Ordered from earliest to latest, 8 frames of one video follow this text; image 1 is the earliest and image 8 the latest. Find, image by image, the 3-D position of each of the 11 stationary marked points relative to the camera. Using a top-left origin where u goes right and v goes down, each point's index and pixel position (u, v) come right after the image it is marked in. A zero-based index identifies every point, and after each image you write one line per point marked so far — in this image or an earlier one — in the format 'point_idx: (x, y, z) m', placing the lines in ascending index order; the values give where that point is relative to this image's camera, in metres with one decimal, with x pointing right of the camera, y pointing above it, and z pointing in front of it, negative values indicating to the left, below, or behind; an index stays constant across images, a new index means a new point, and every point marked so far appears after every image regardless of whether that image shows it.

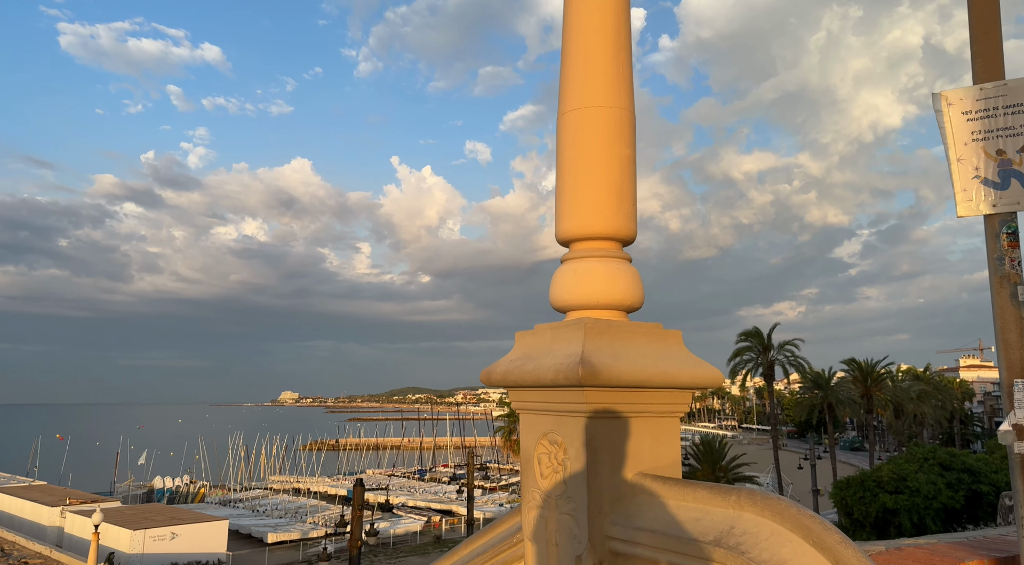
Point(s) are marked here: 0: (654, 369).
0: (+0.4, -0.3, +2.1) m
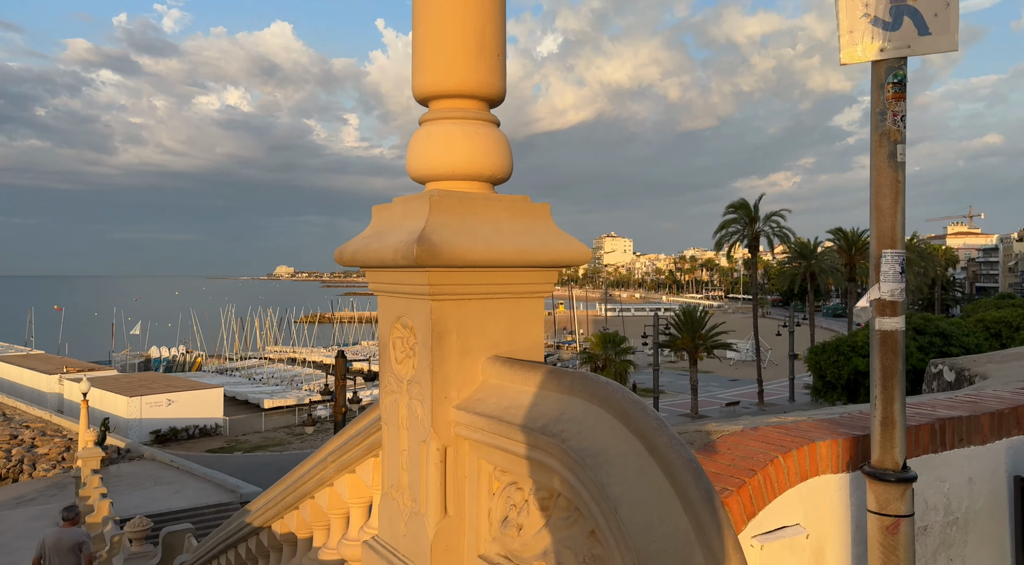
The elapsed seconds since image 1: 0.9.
0: (0.0, +0.1, +1.9) m
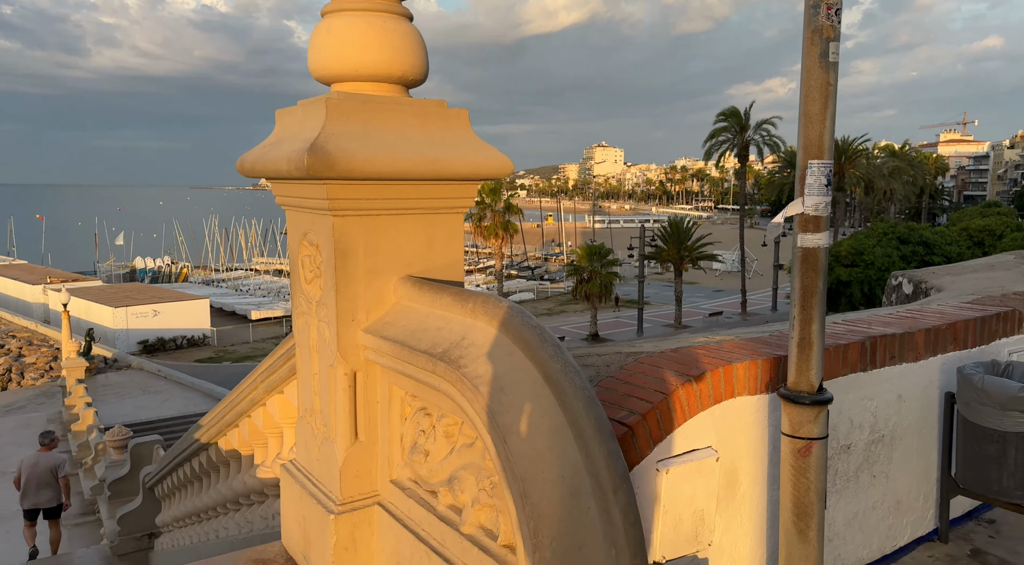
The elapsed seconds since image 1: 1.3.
0: (-0.2, +0.3, +1.8) m
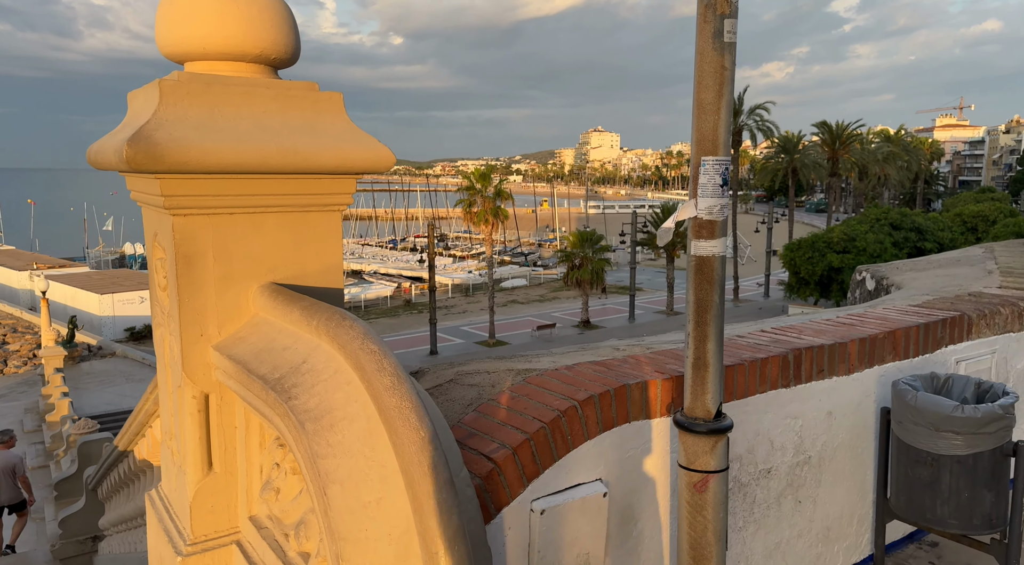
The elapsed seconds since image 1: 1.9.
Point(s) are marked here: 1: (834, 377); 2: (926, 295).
0: (-0.5, +0.3, +1.6) m
1: (+0.8, -0.2, +1.9) m
2: (+1.6, 0.0, +2.8) m
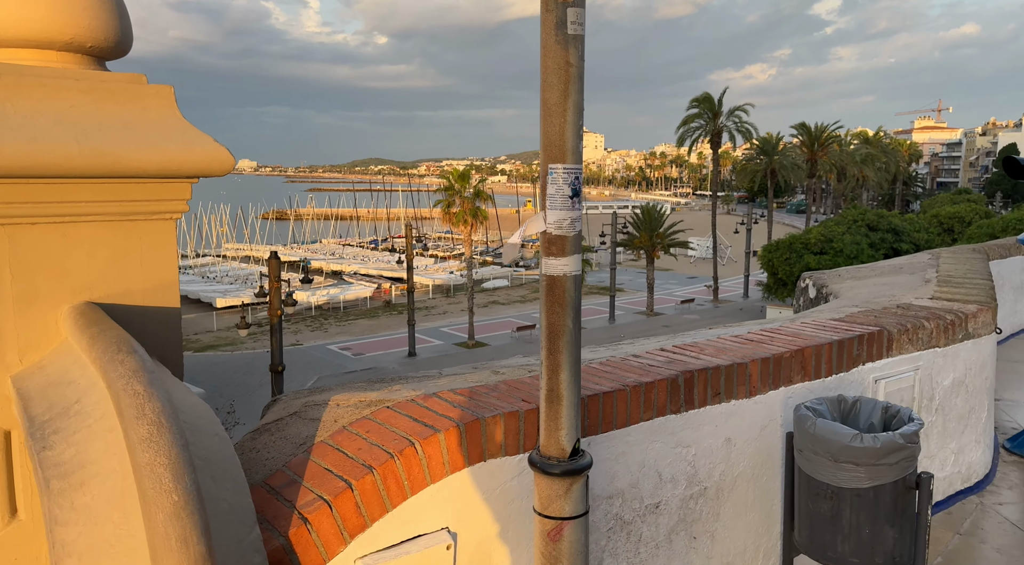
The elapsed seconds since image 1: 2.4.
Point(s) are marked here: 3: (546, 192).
0: (-0.8, +0.2, +1.4) m
1: (+0.5, -0.3, +1.8) m
2: (+1.2, -0.1, +2.7) m
3: (+0.1, +0.1, +1.2) m
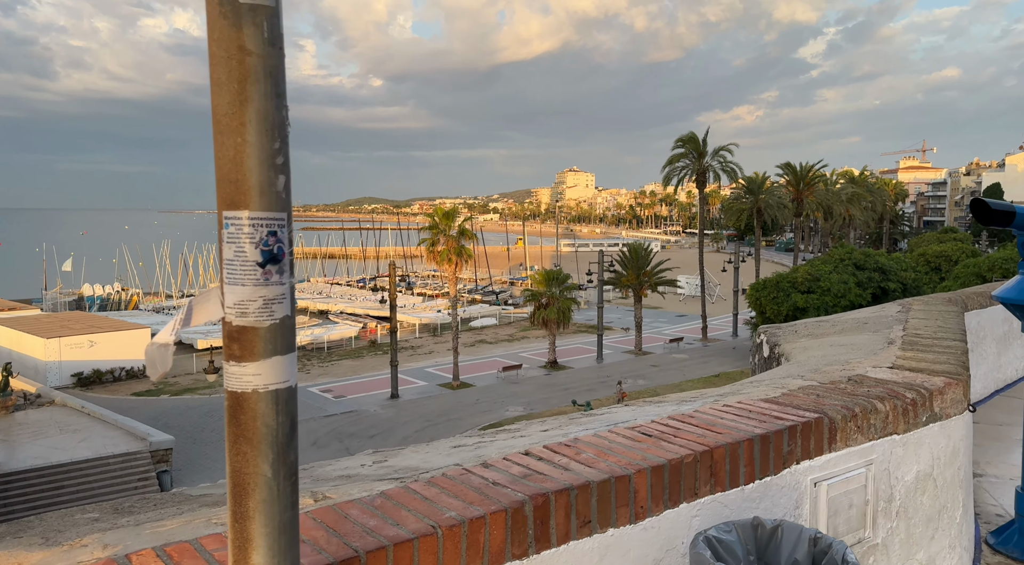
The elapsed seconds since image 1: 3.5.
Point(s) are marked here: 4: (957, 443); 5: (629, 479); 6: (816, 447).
0: (-1.1, +0.1, +0.9) m
1: (+0.2, -0.4, +1.3) m
2: (+0.9, -0.3, +2.2) m
3: (-0.3, 0.0, +0.8) m
4: (+1.3, -0.5, +2.2) m
5: (+0.2, -0.4, +1.3) m
6: (+0.7, -0.4, +1.7) m
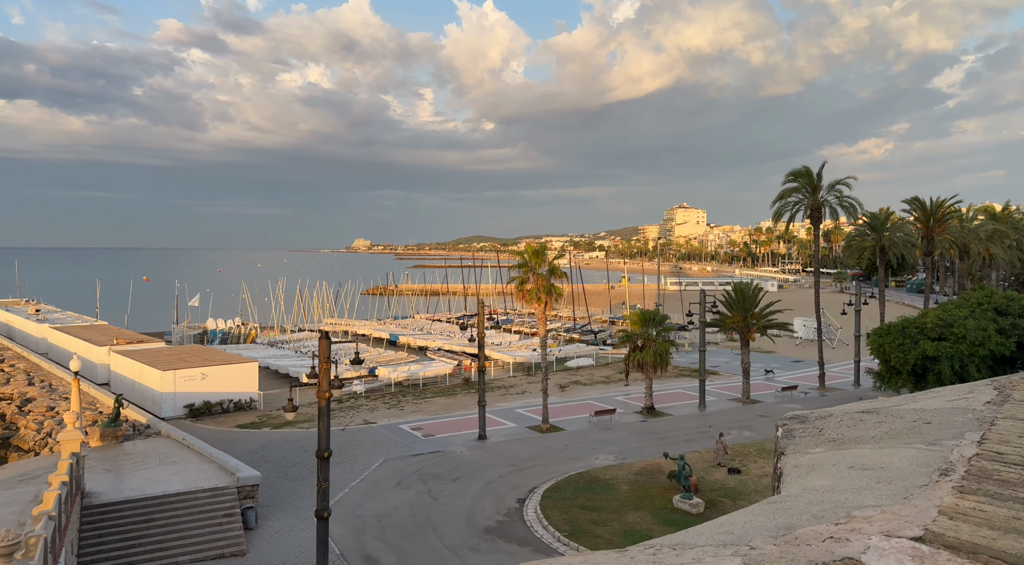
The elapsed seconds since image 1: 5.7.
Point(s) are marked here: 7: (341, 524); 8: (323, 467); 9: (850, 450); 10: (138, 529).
0: (-1.8, 0.0, +0.3) m
1: (-0.4, -0.6, +0.5) m
2: (+0.4, -0.5, +1.3) m
3: (-1.0, -0.1, 0.0) m
4: (+0.8, -0.6, +1.2) m
5: (-0.4, -0.5, +0.5) m
6: (+0.1, -0.5, +0.7) m
7: (-4.2, -6.0, +18.5) m
8: (-4.1, -4.0, +16.0) m
9: (+0.9, -0.4, +1.9) m
10: (-8.8, -5.8, +17.5) m
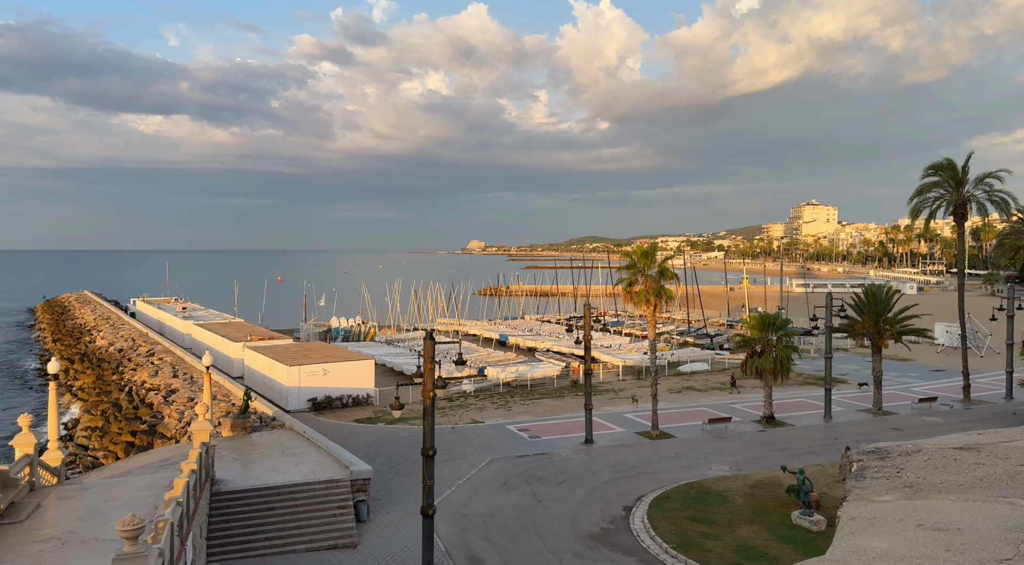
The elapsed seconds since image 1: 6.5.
0: (-2.0, 0.0, +0.4) m
1: (-0.7, -0.6, +0.3) m
2: (+0.3, -0.5, +1.0) m
3: (-1.3, -0.1, -0.1) m
4: (+0.7, -0.7, +0.8) m
5: (-0.6, -0.5, +0.3) m
6: (-0.1, -0.5, +0.5) m
7: (-1.6, -6.0, +18.7) m
8: (-1.8, -4.0, +16.2) m
9: (+0.8, -0.5, +1.5) m
10: (-6.2, -5.8, +18.4) m
